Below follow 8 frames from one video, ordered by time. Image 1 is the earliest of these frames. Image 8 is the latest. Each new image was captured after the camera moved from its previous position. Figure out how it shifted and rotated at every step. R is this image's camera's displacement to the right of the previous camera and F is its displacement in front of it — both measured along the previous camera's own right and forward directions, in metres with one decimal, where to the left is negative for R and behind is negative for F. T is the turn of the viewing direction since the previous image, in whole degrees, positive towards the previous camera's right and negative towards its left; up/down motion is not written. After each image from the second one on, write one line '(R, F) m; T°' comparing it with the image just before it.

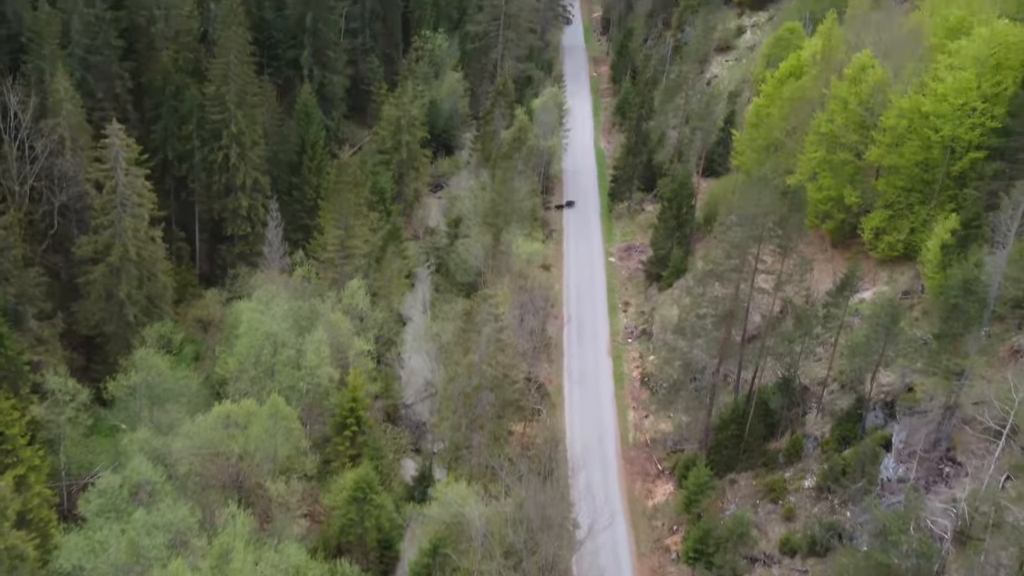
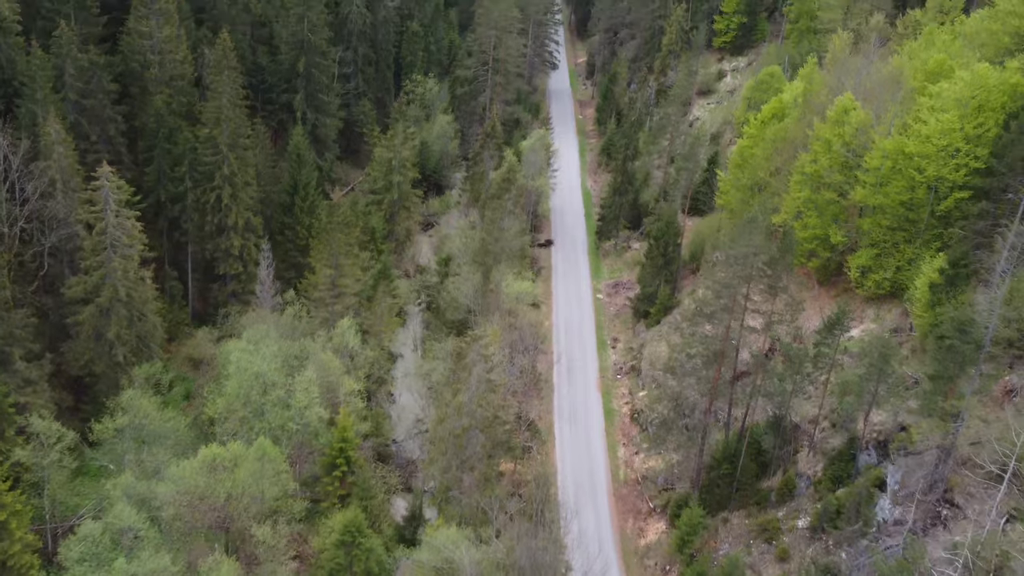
(0.0, 0.0) m; +1°
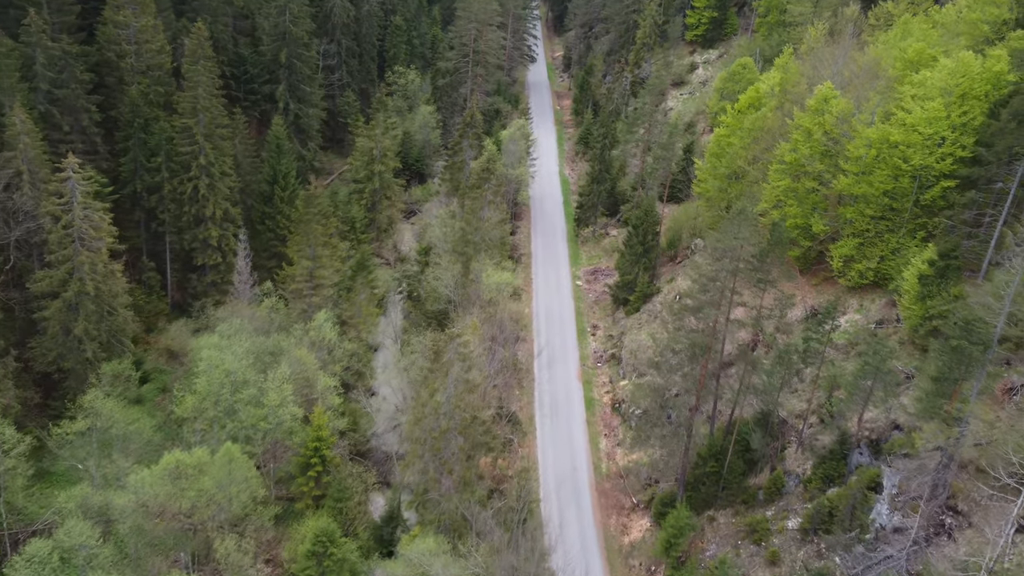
(0.0, +0.7) m; +1°
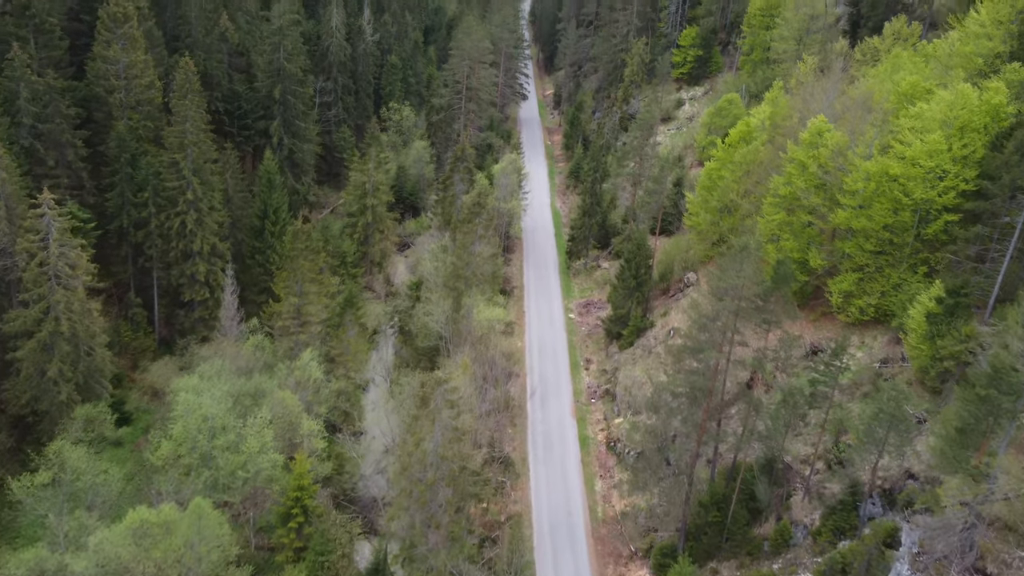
(0.0, +0.9) m; +1°
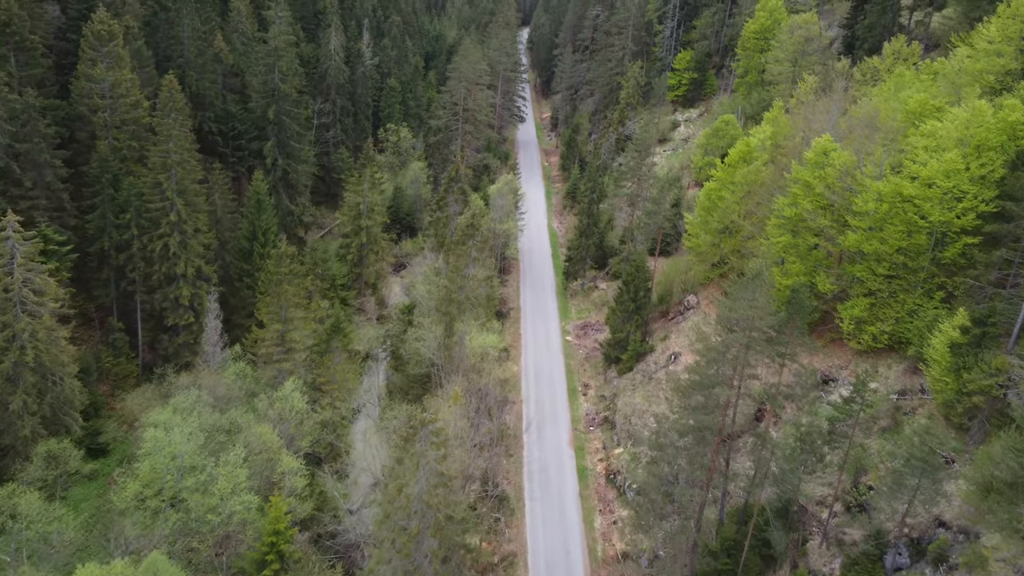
(+0.1, +1.6) m; 0°
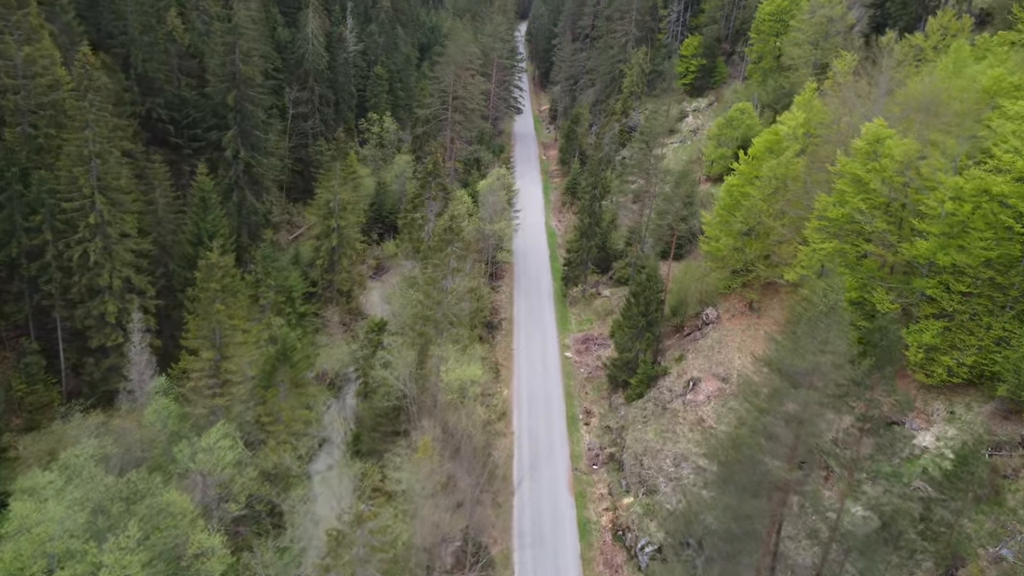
(+0.4, +6.5) m; 0°
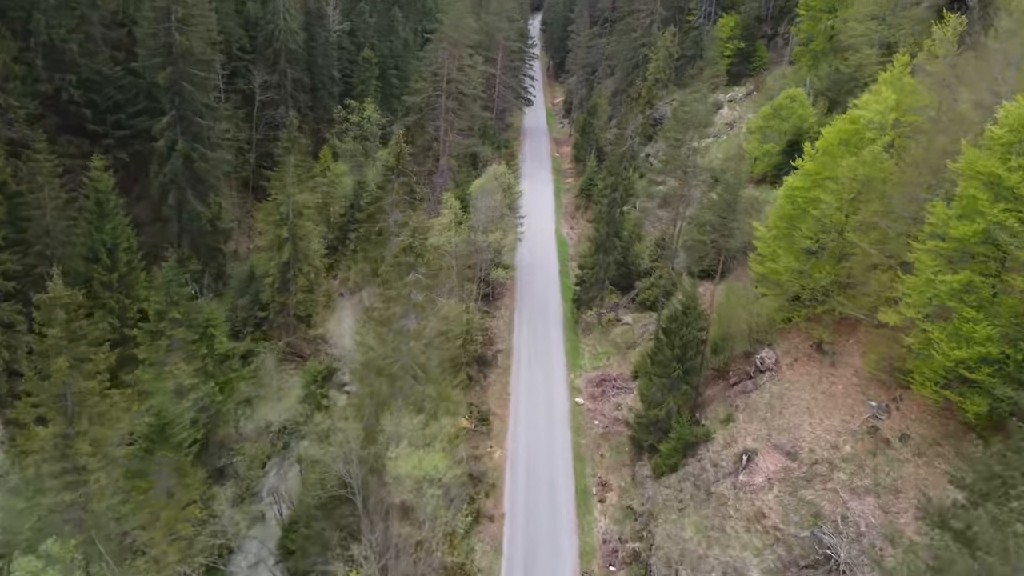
(+0.8, +9.3) m; -1°
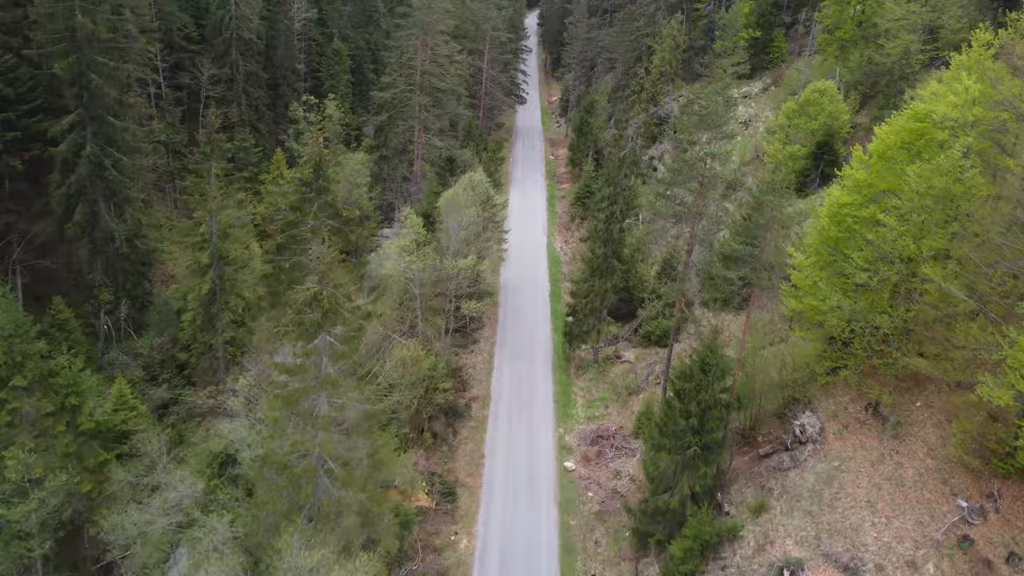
(+1.0, +6.8) m; 0°
